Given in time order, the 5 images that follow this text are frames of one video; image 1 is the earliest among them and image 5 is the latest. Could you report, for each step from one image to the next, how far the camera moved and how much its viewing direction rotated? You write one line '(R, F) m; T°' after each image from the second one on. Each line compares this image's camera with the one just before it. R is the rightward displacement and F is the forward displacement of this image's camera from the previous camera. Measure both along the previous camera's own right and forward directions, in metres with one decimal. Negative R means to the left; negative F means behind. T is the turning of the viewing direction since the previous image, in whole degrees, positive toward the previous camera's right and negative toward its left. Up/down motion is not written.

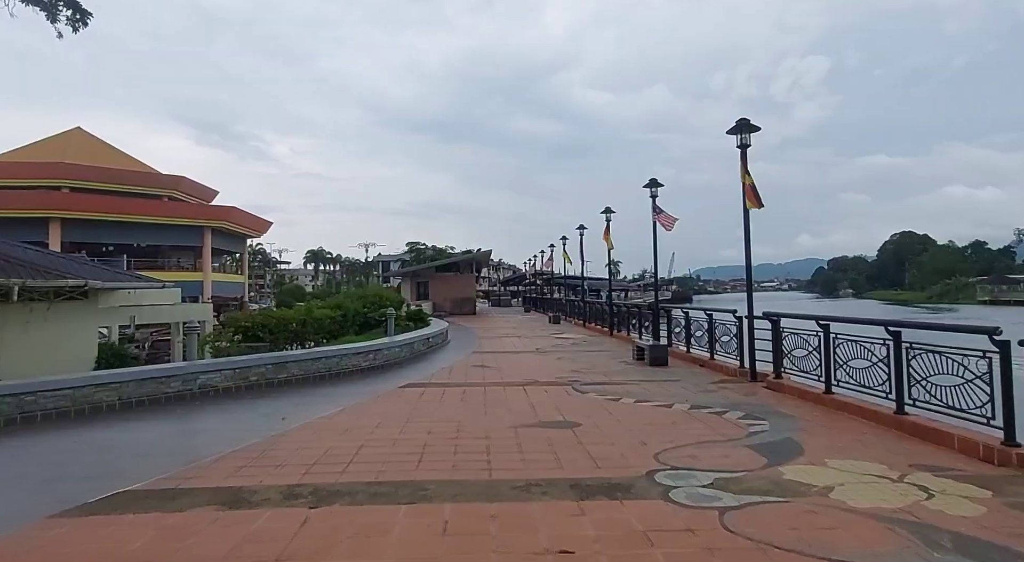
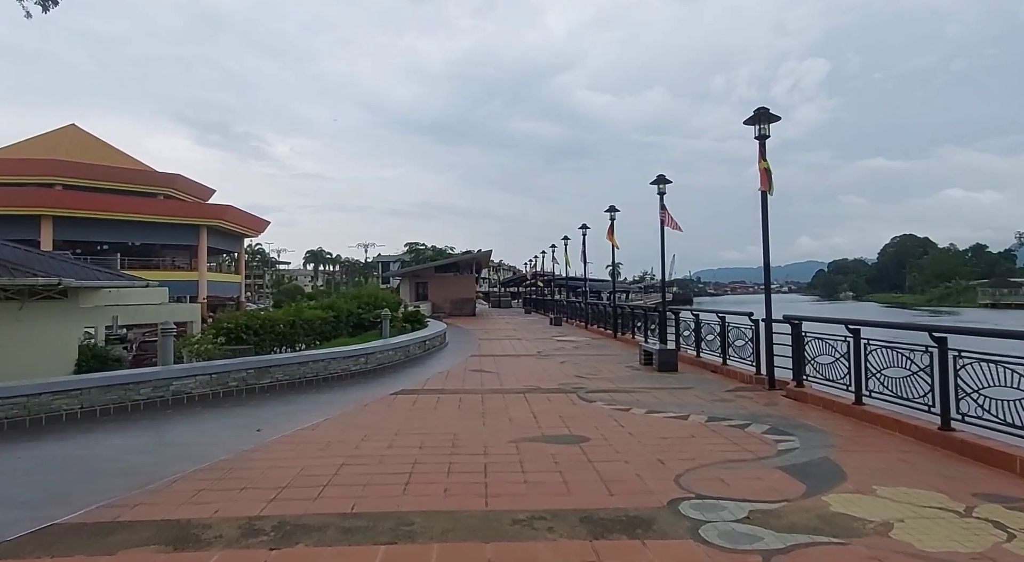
(0.0, +0.6) m; 0°
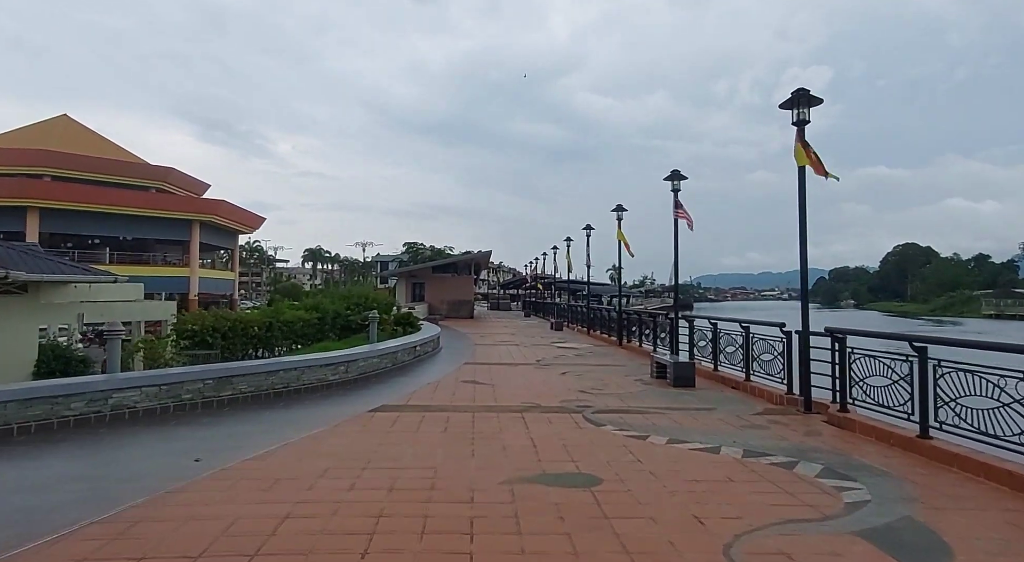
(0.0, +1.0) m; 0°
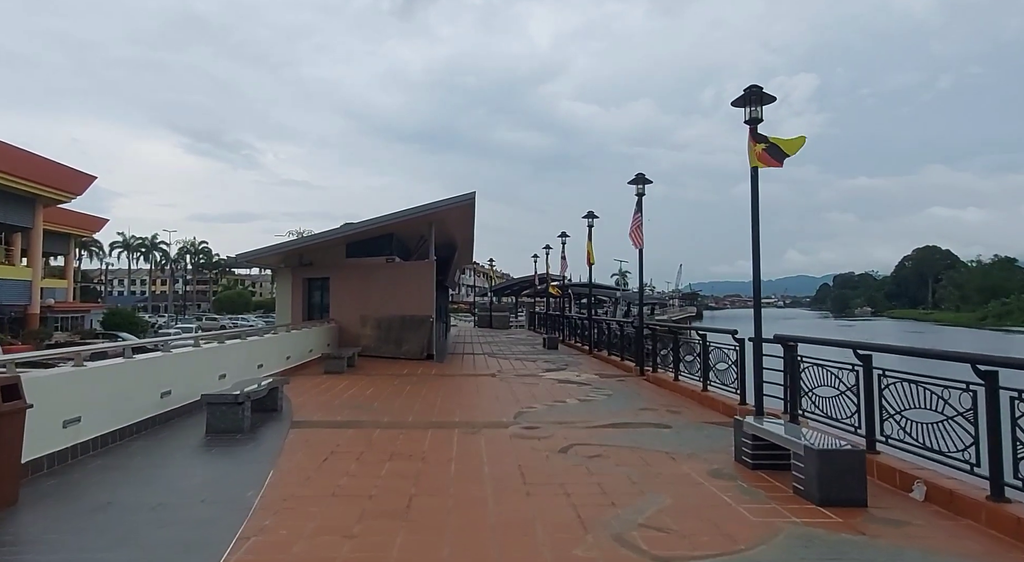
(+0.4, +3.8) m; +1°
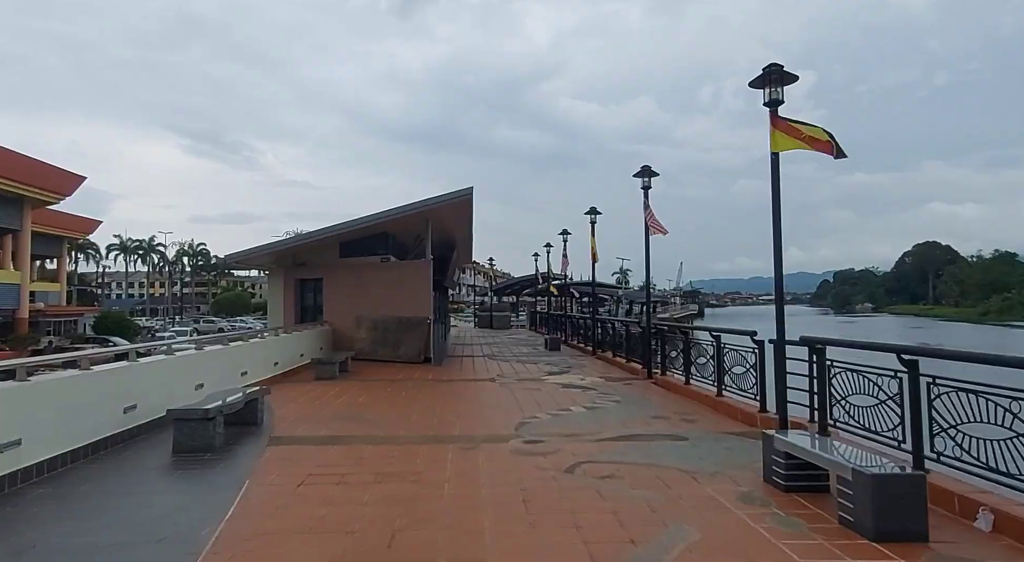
(0.0, +0.6) m; 0°
